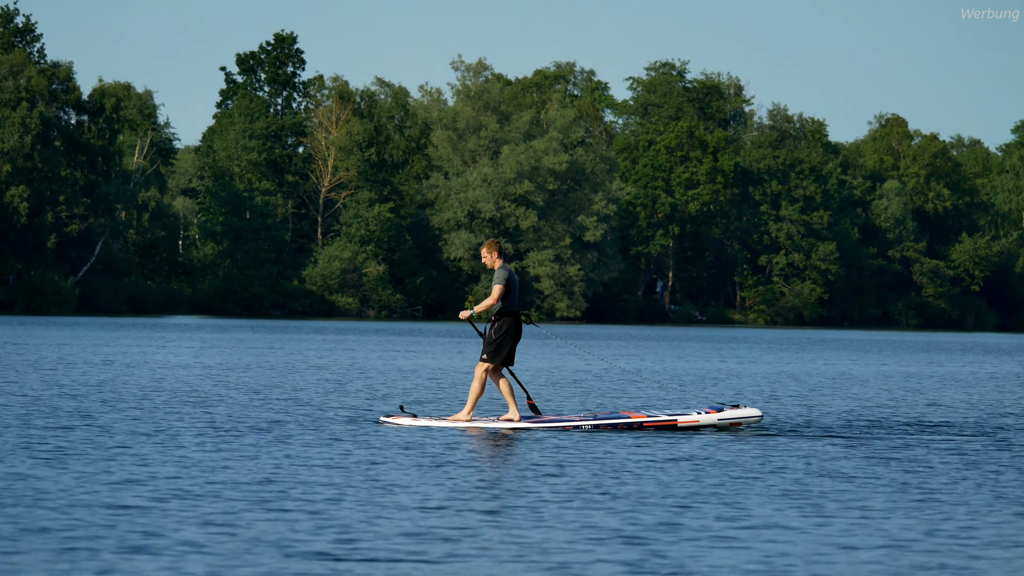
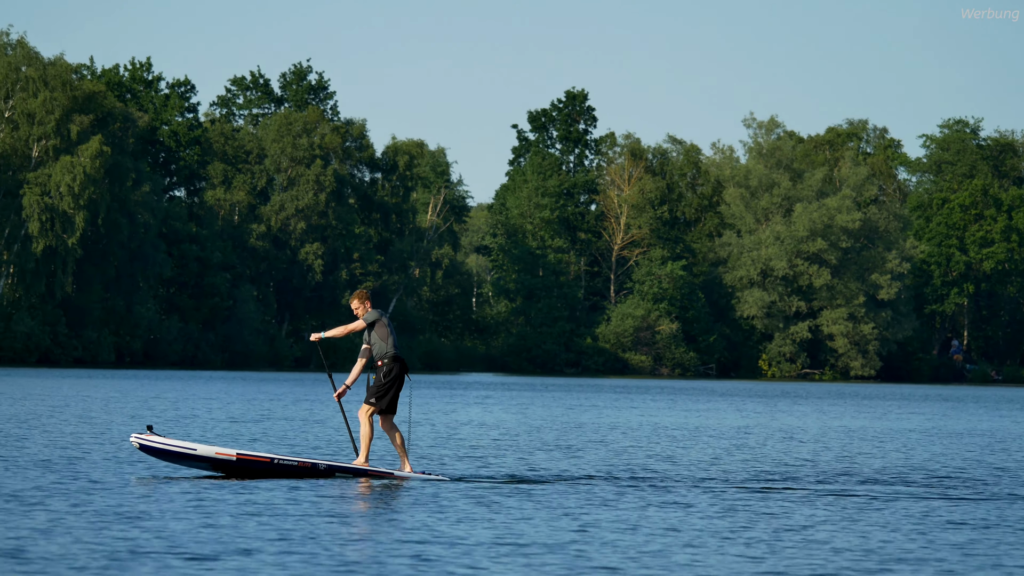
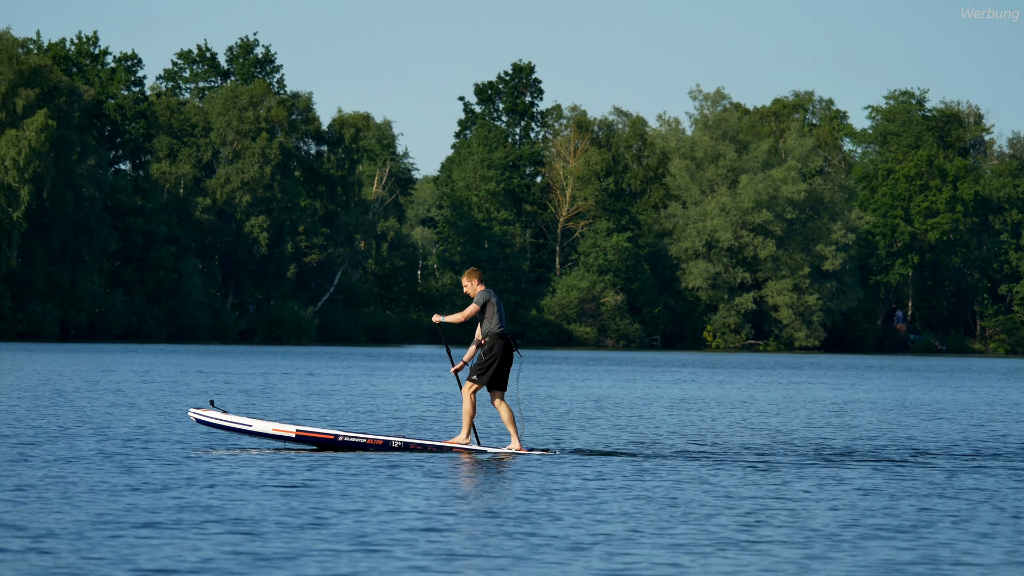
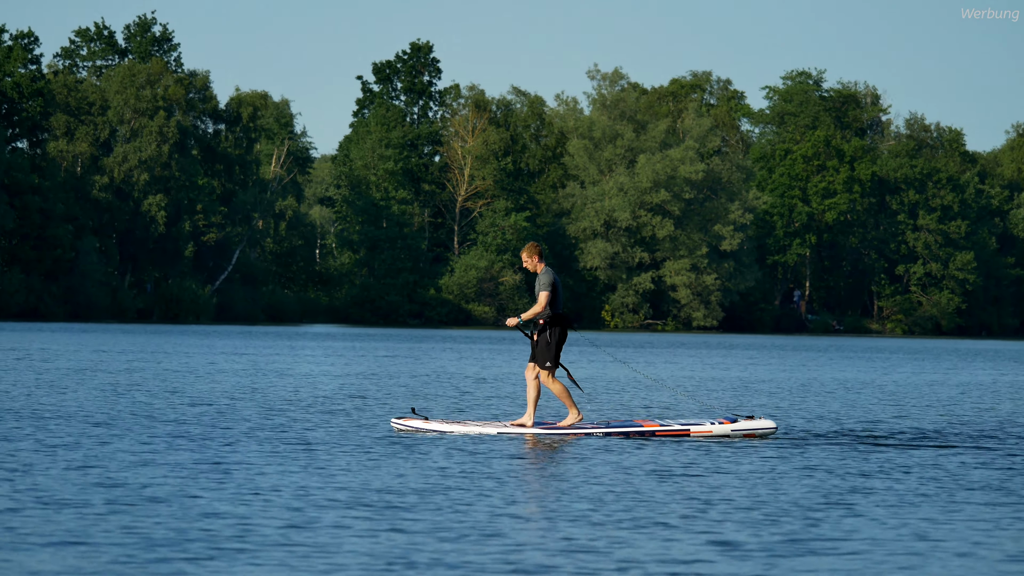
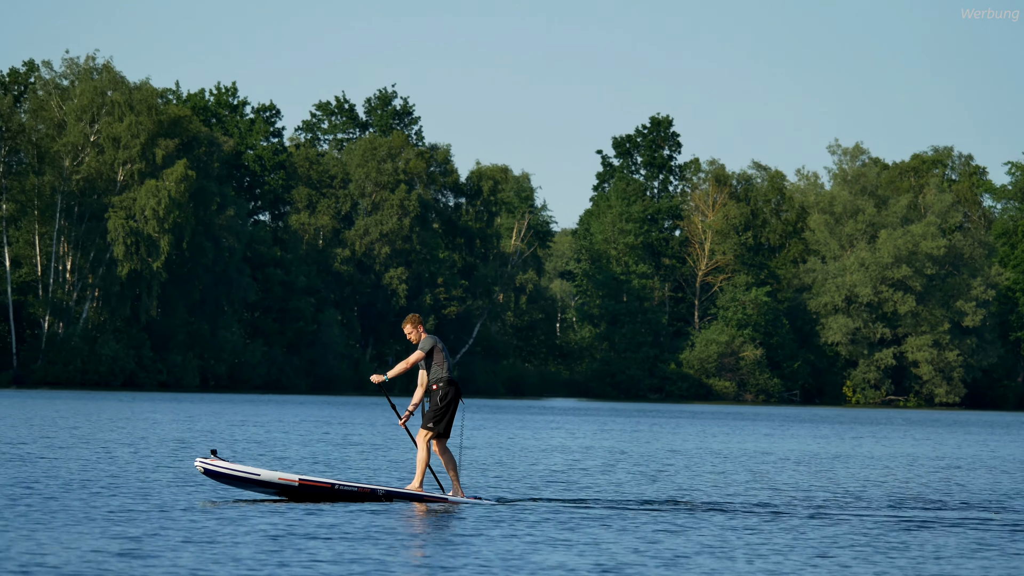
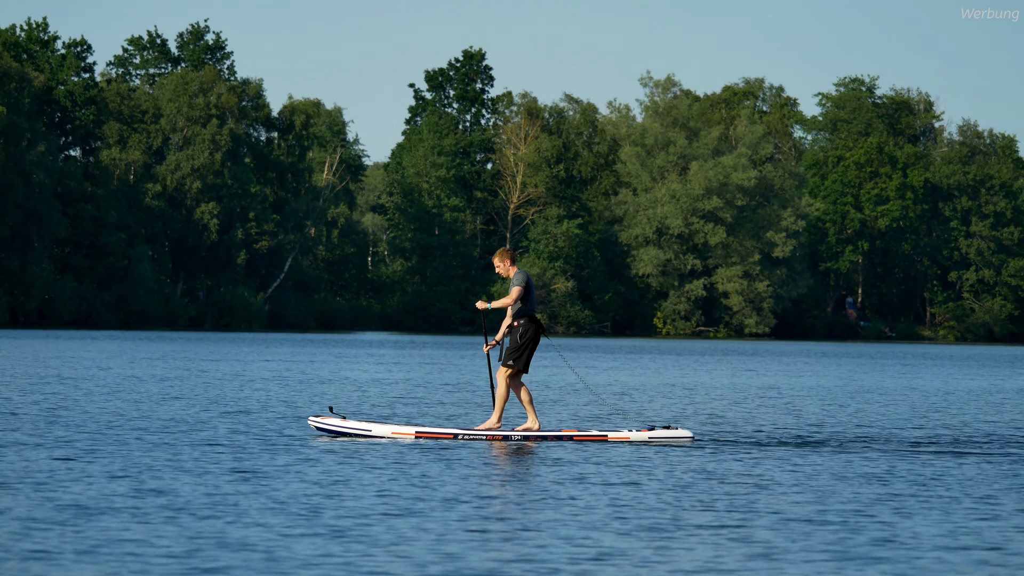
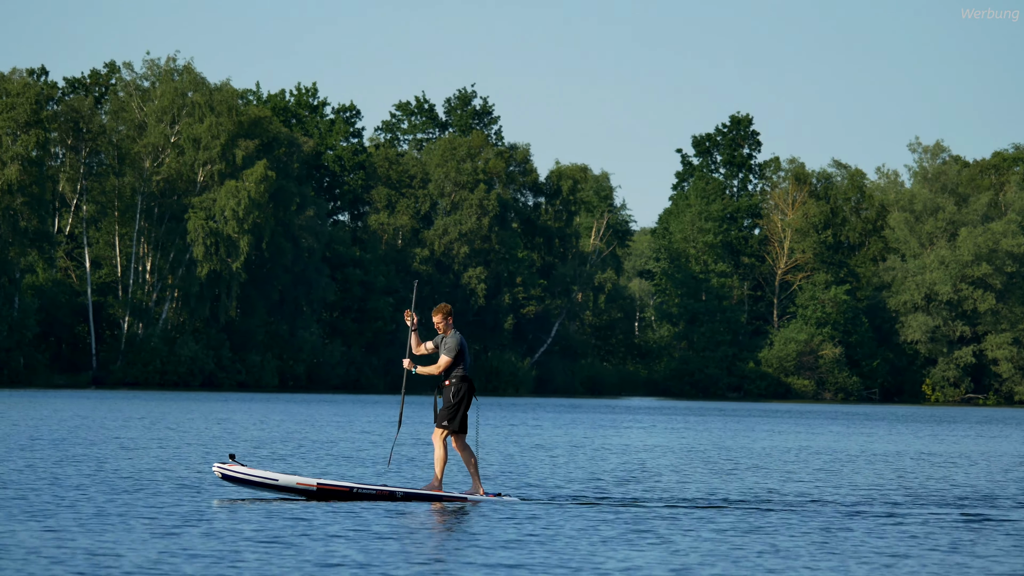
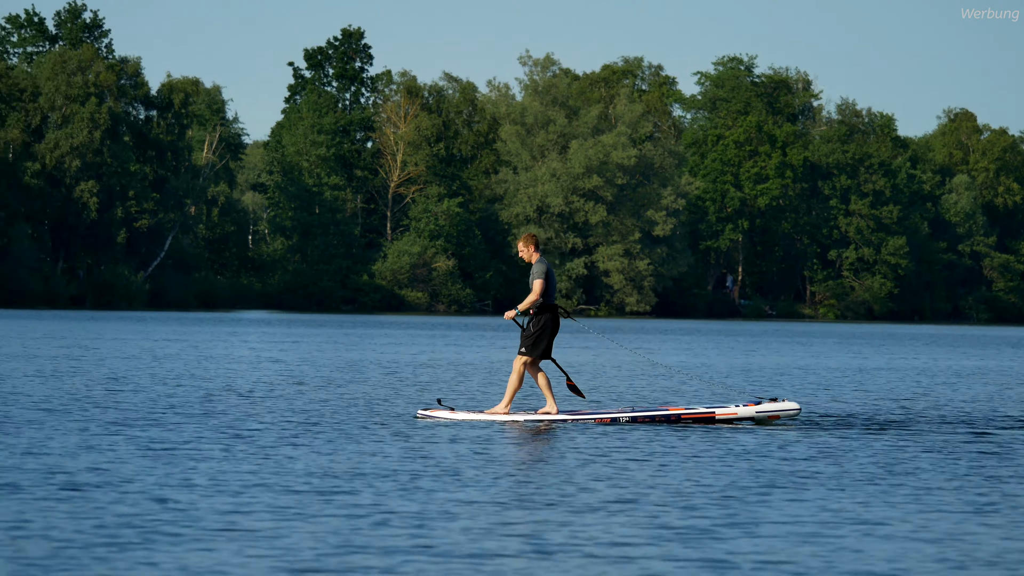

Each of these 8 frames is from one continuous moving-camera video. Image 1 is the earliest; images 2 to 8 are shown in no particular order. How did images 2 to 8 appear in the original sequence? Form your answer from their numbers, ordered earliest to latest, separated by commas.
8, 4, 6, 3, 2, 5, 7
